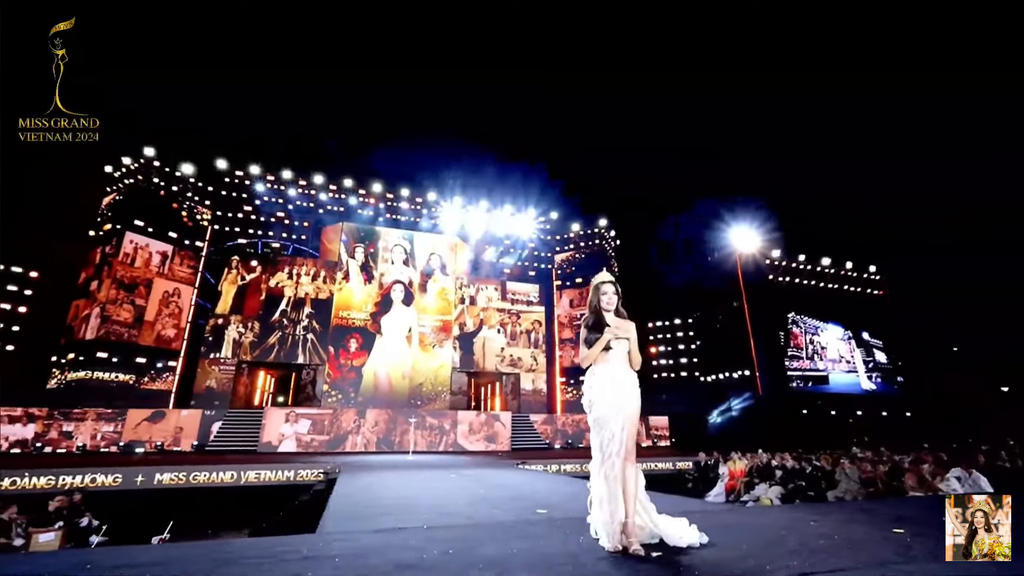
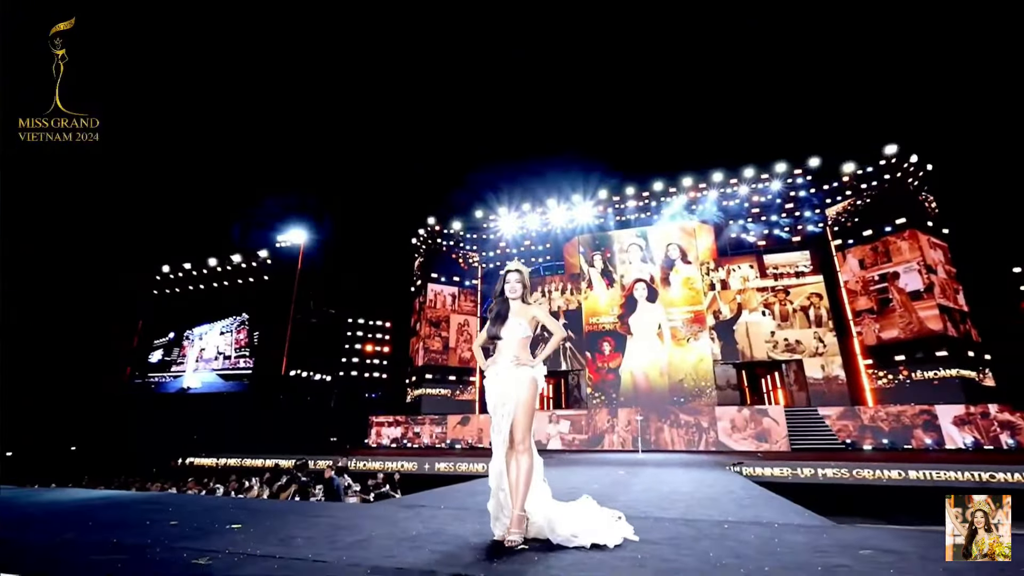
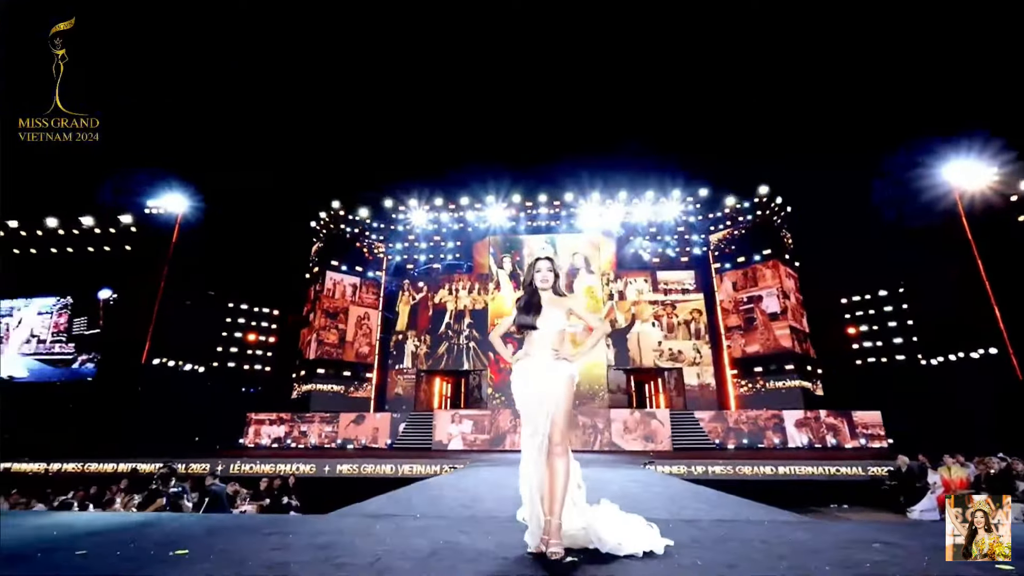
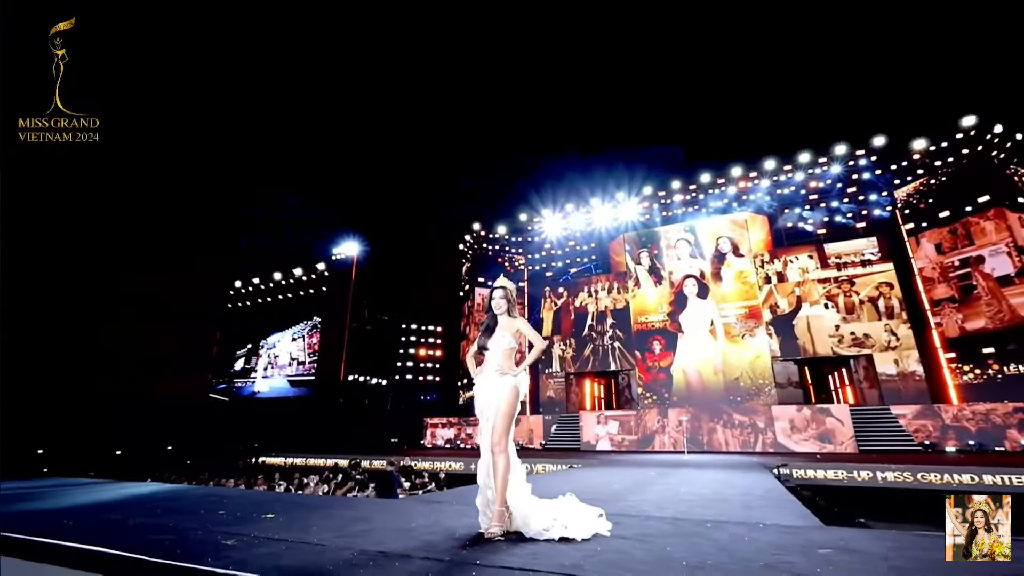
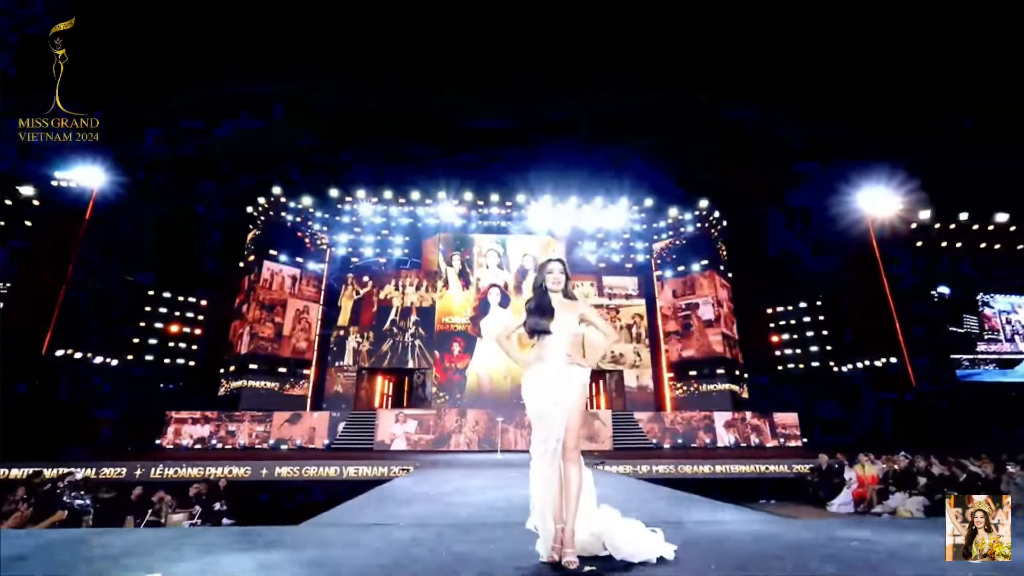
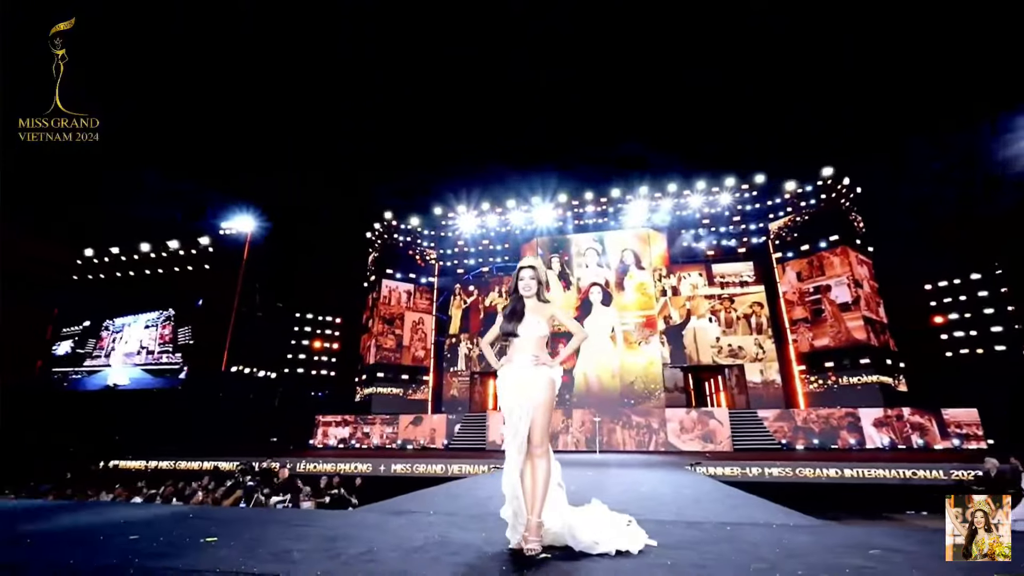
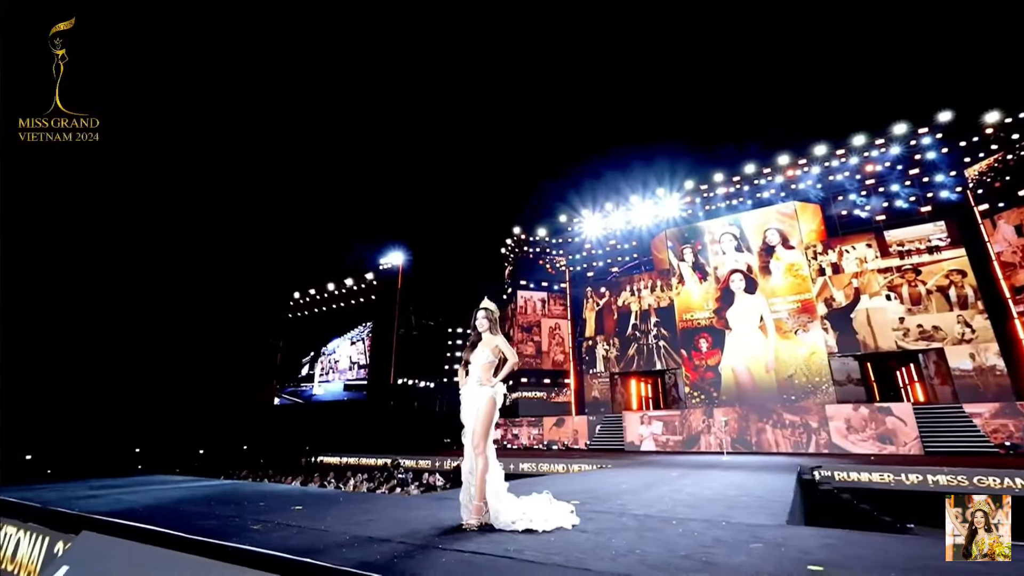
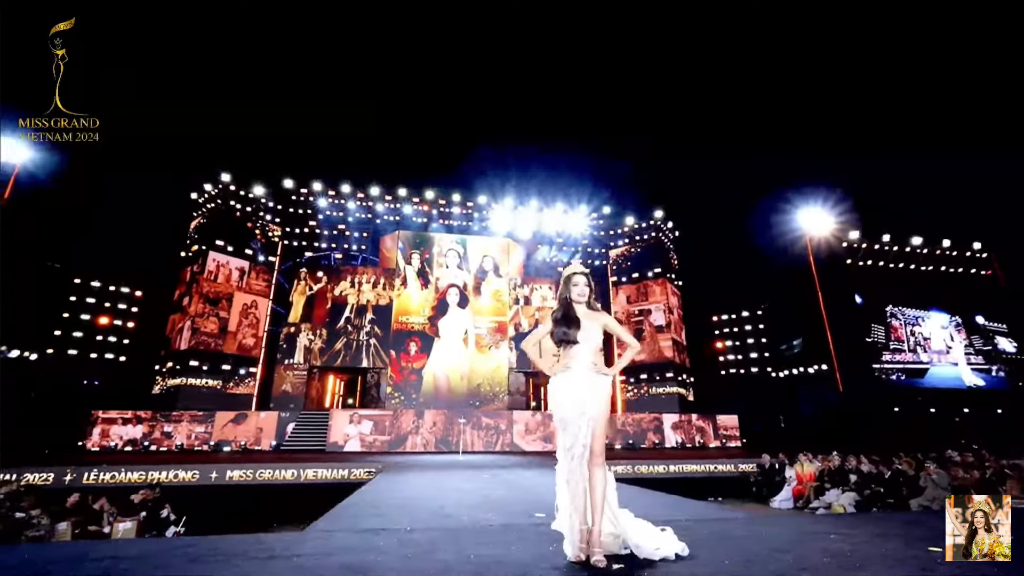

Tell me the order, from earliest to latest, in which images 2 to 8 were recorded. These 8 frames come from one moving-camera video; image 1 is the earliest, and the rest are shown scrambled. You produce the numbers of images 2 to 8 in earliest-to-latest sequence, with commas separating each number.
8, 5, 3, 6, 2, 4, 7
